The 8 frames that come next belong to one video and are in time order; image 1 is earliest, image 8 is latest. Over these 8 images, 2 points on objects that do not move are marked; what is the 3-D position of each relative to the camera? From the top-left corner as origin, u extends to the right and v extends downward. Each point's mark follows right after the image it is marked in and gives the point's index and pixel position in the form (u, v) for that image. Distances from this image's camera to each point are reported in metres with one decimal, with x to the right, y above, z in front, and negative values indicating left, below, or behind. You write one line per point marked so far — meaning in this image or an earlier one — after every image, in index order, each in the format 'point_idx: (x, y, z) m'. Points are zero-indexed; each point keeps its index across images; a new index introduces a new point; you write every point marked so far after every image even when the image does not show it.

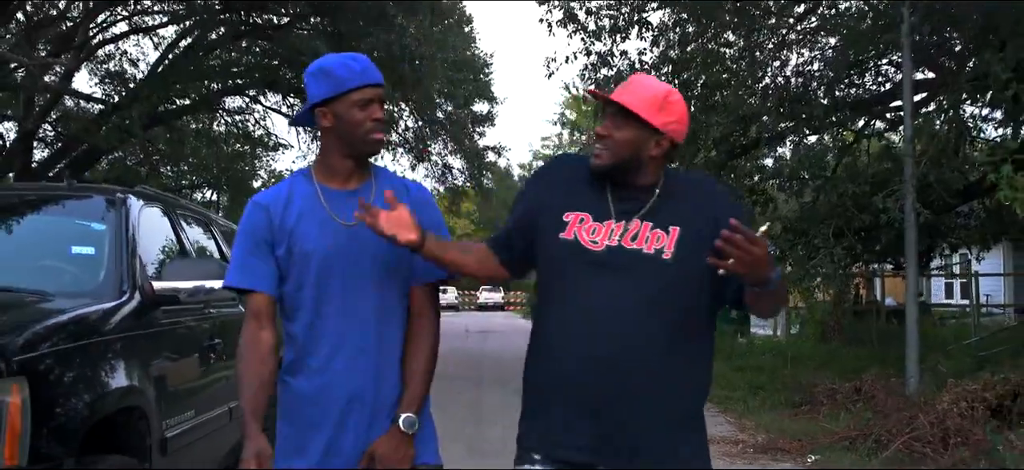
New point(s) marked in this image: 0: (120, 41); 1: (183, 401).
0: (-7.0, +3.4, +17.9) m
1: (-1.5, -0.7, +4.7) m
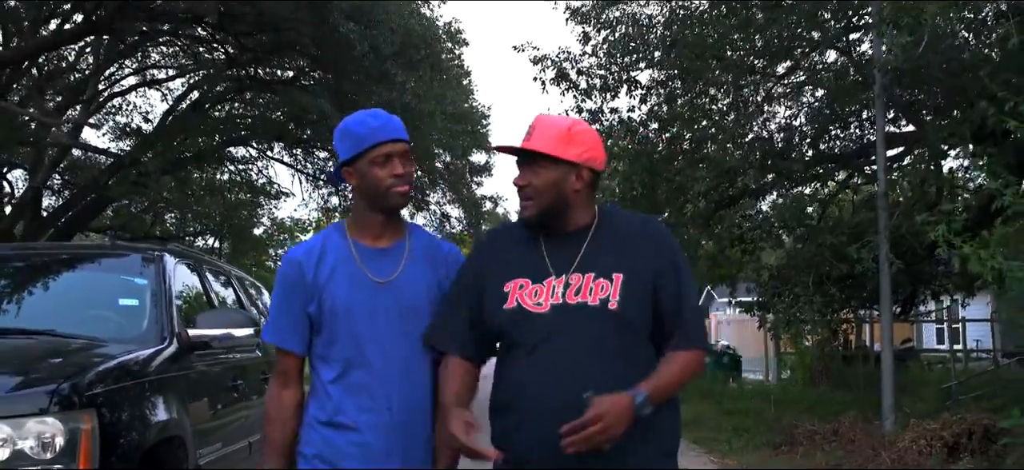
0: (-7.1, +2.6, +18.5) m
1: (-1.5, -1.0, +5.1) m
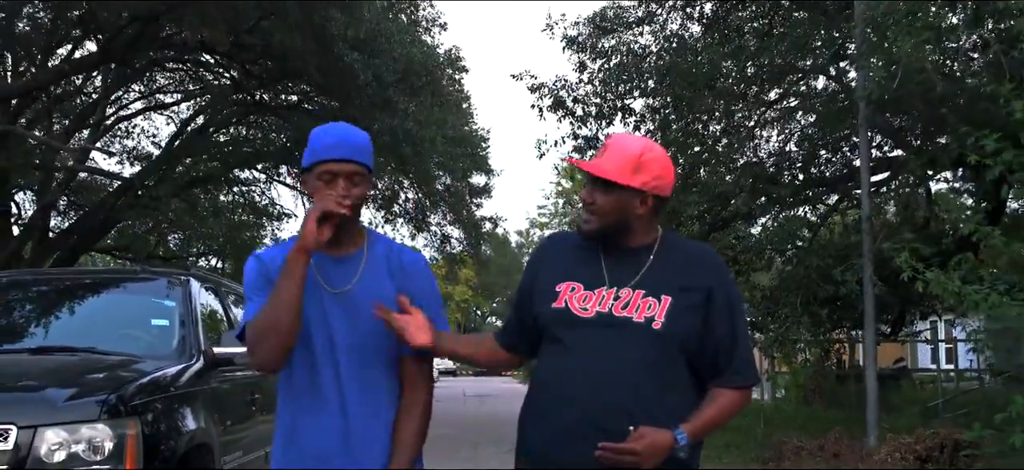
0: (-7.1, +2.2, +18.9) m
1: (-1.5, -1.1, +5.5) m
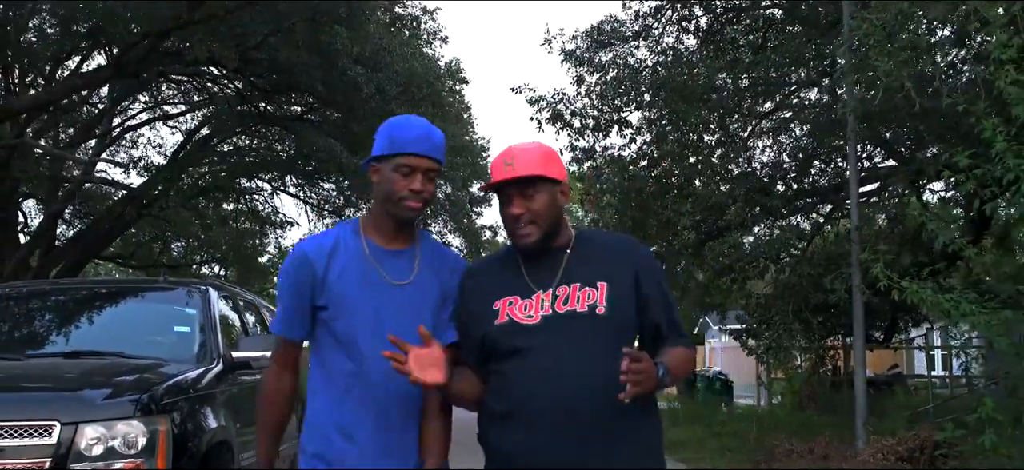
0: (-7.1, +2.0, +19.2) m
1: (-1.5, -1.2, +5.7) m
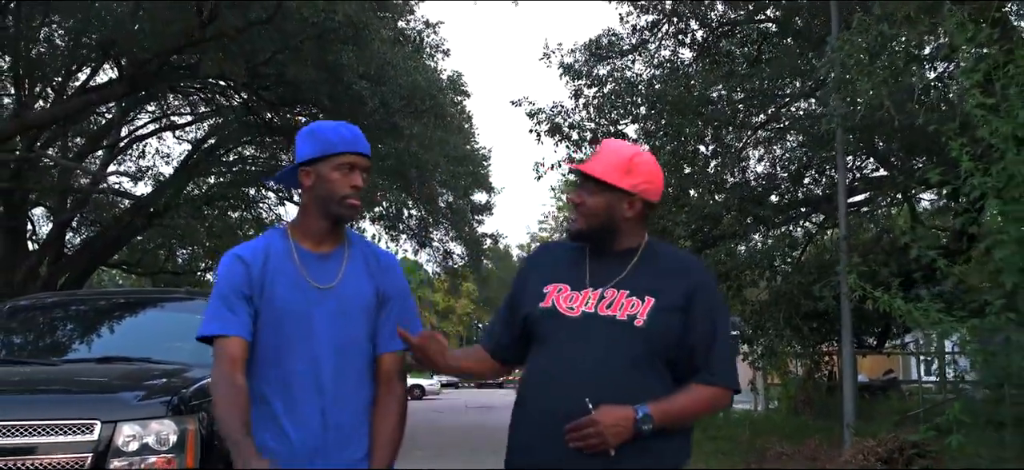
0: (-7.1, +1.9, +19.6) m
1: (-1.5, -1.3, +6.1) m
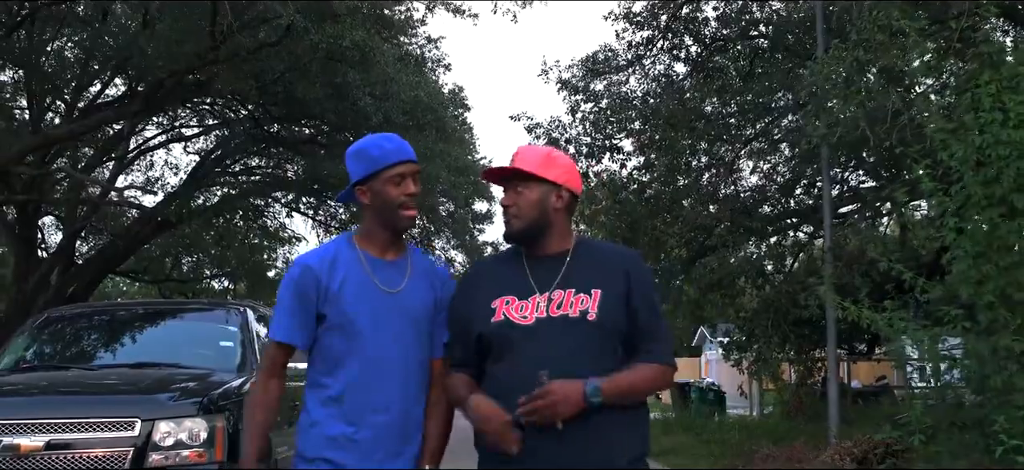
0: (-7.1, +1.7, +20.1) m
1: (-1.6, -1.4, +6.5) m
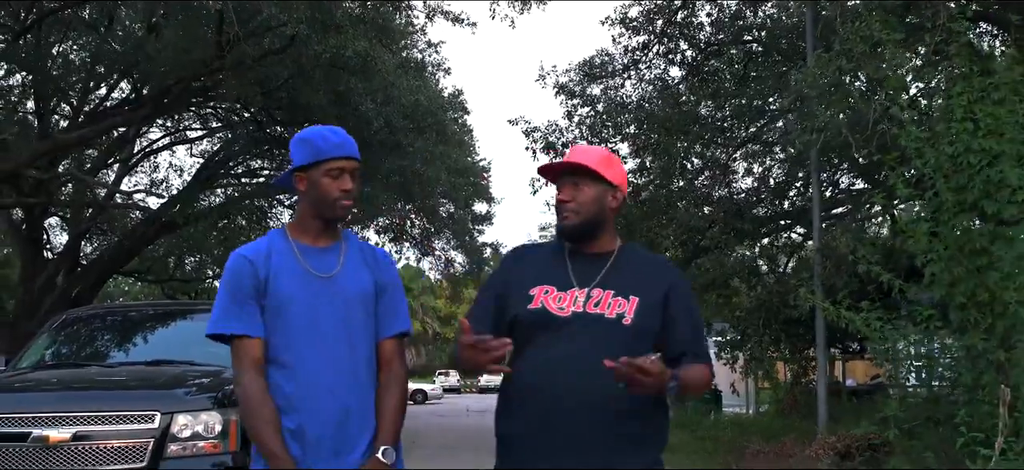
0: (-7.1, +1.7, +20.4) m
1: (-1.6, -1.4, +6.8) m
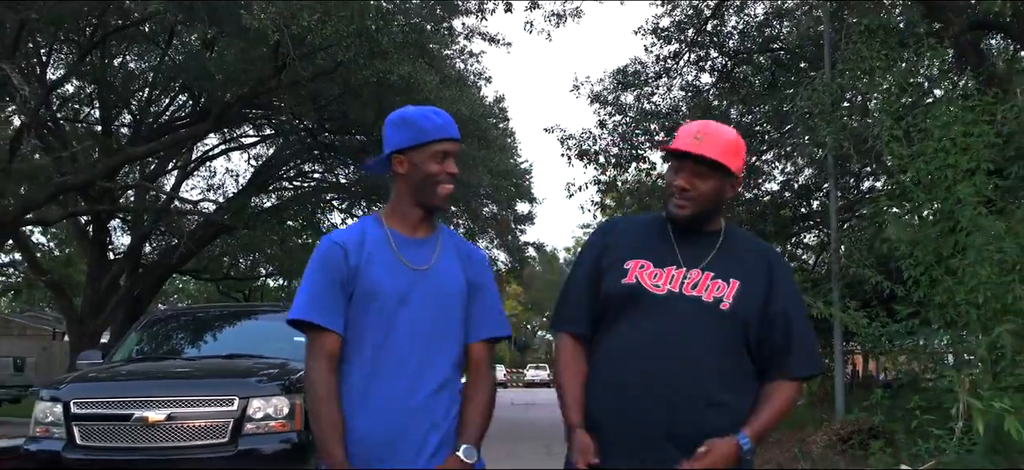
0: (-6.3, +1.6, +21.5) m
1: (-1.4, -1.5, +7.7) m
